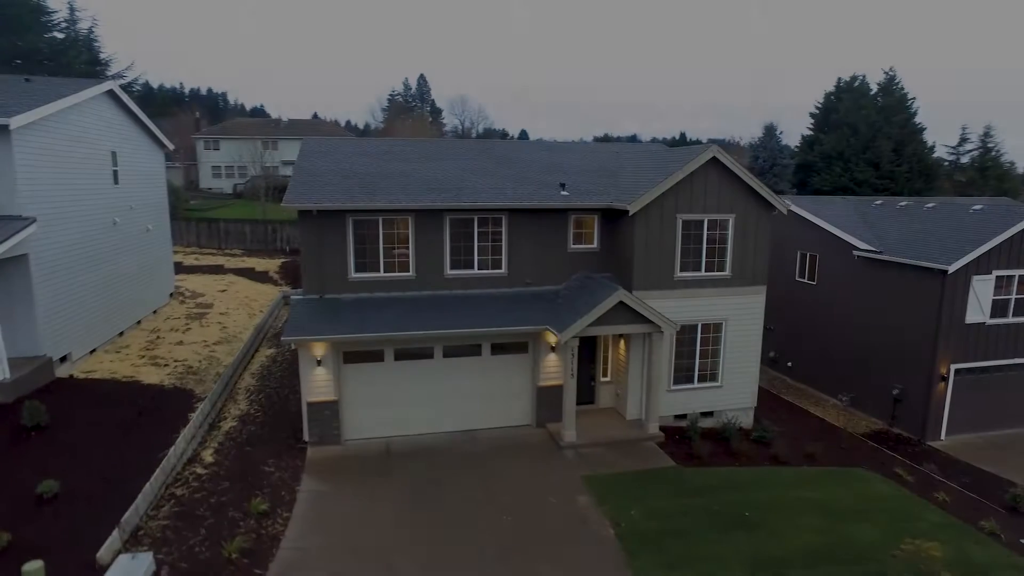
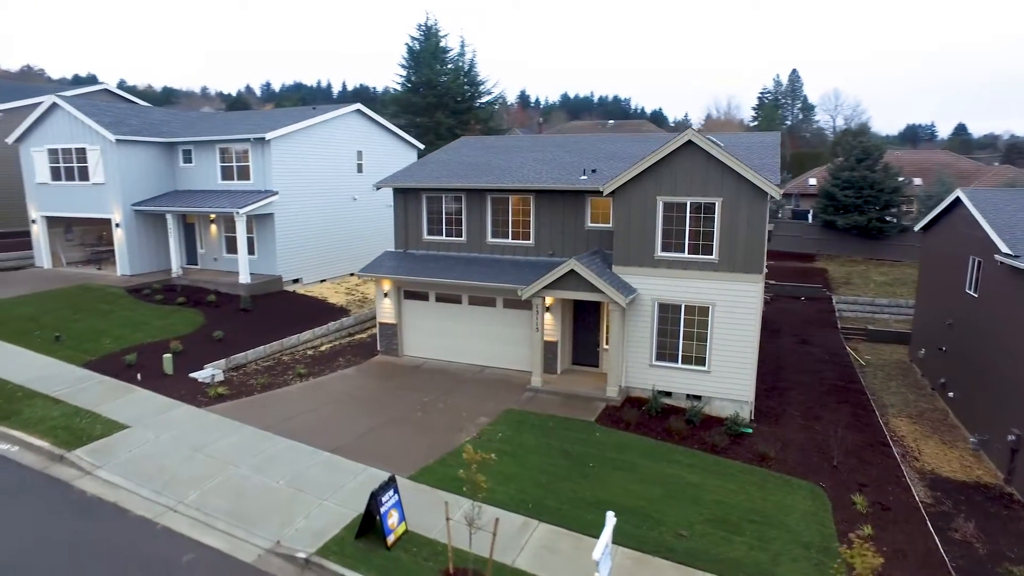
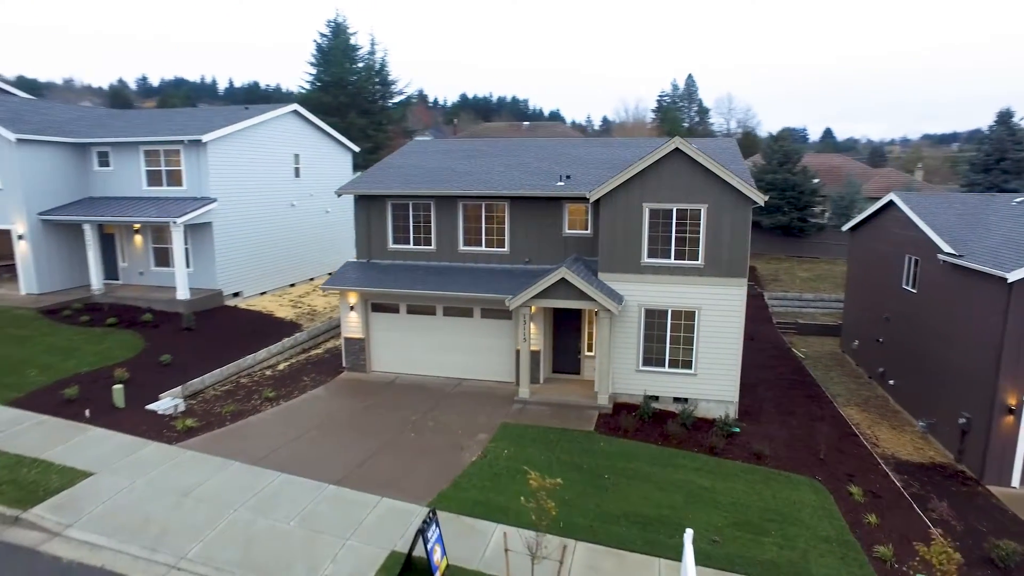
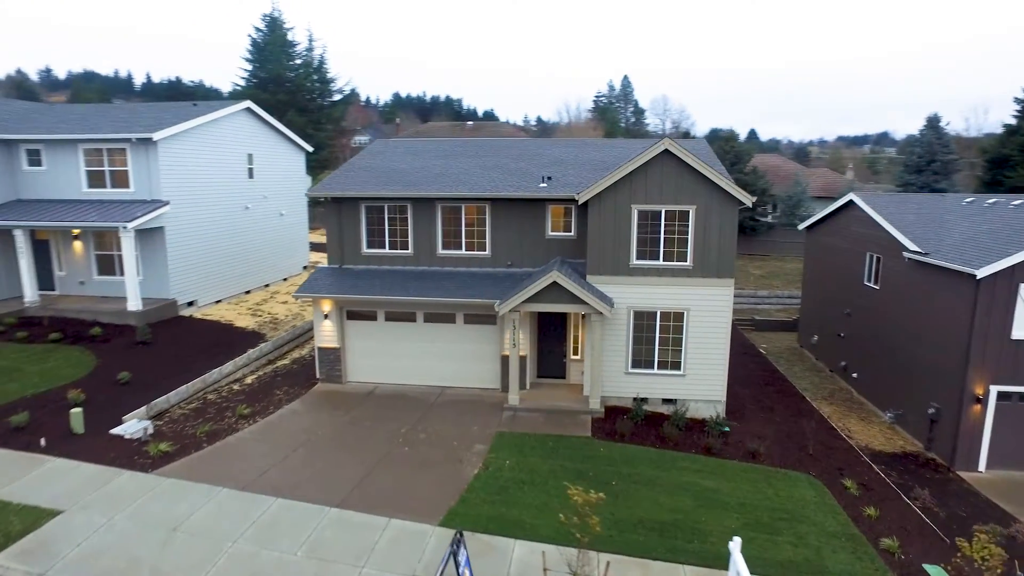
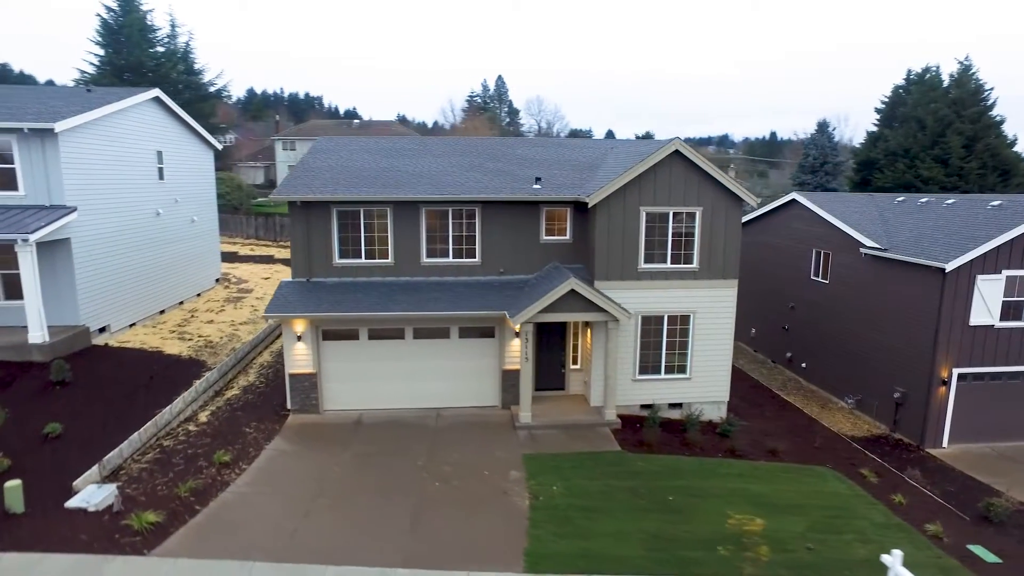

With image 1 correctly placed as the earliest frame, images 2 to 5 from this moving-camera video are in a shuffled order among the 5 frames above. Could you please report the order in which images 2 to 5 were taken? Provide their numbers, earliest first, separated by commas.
5, 4, 3, 2
